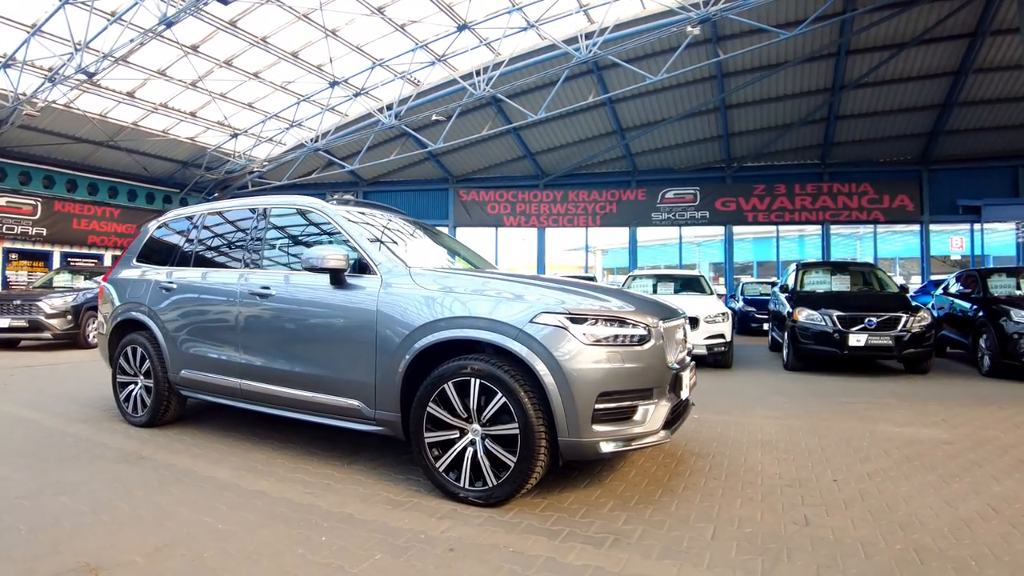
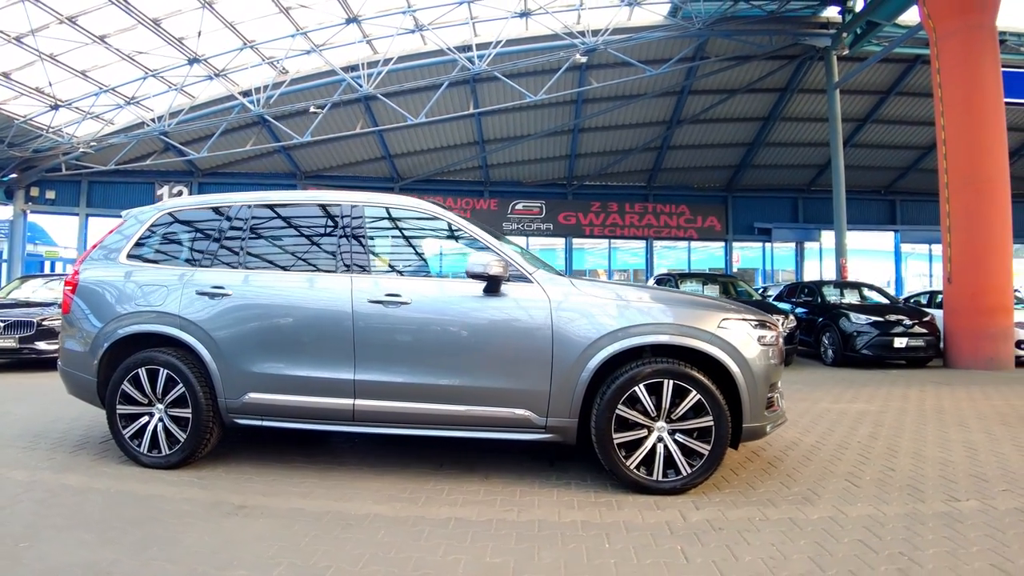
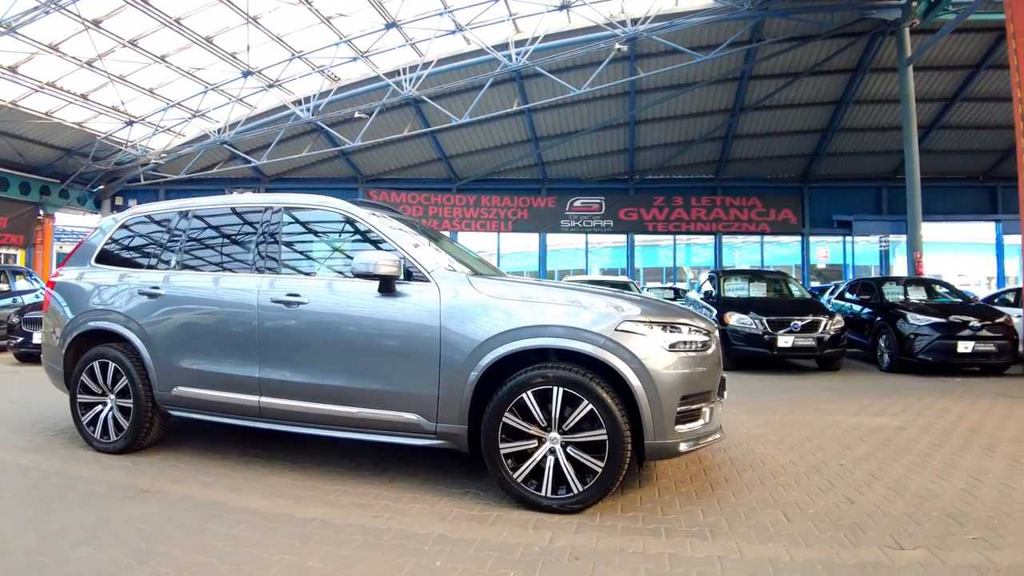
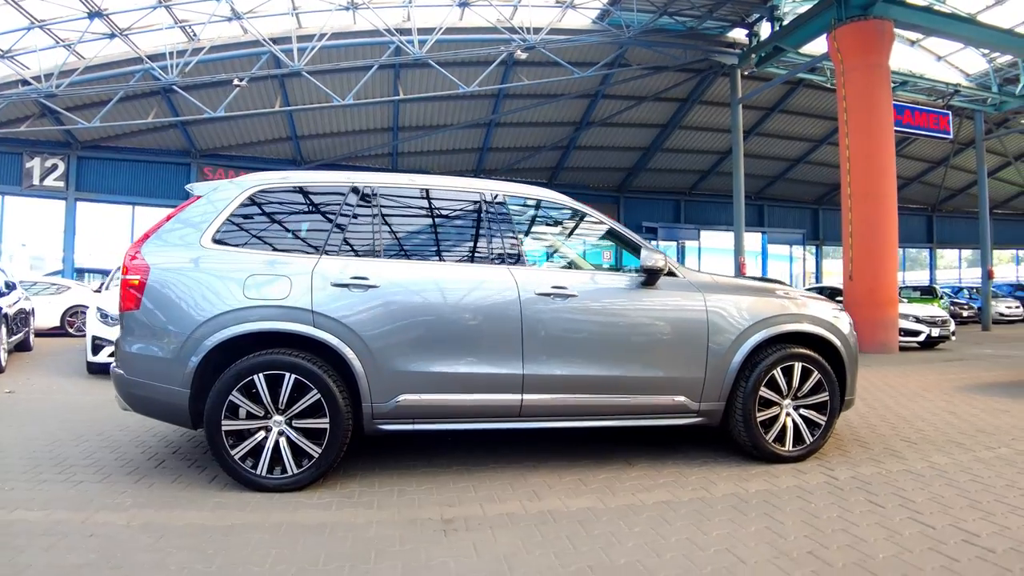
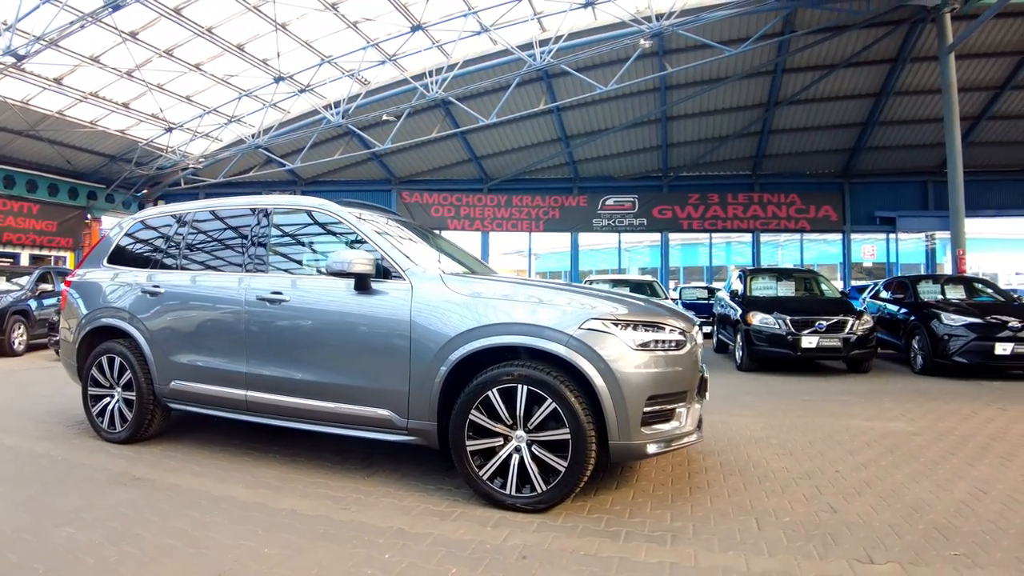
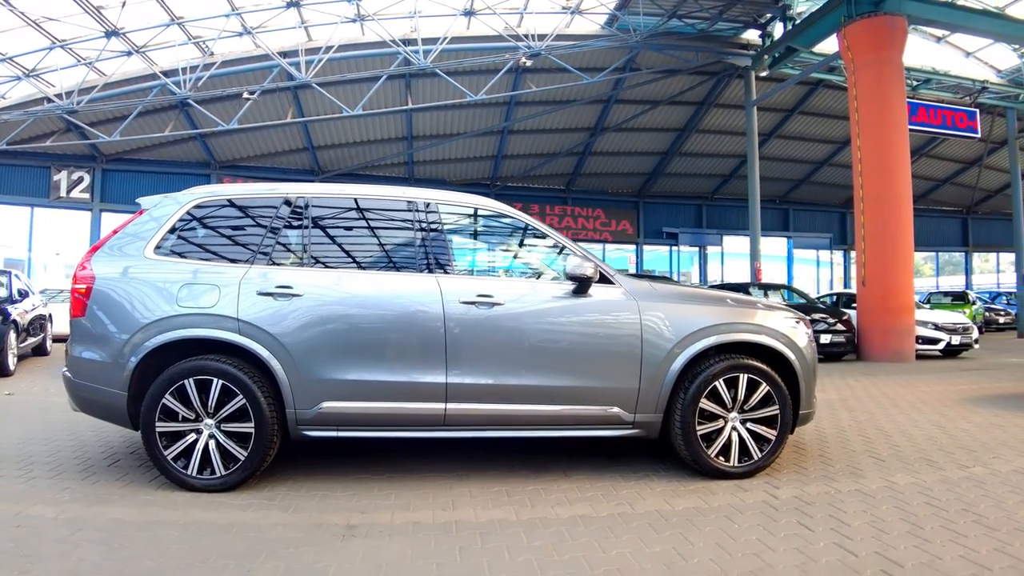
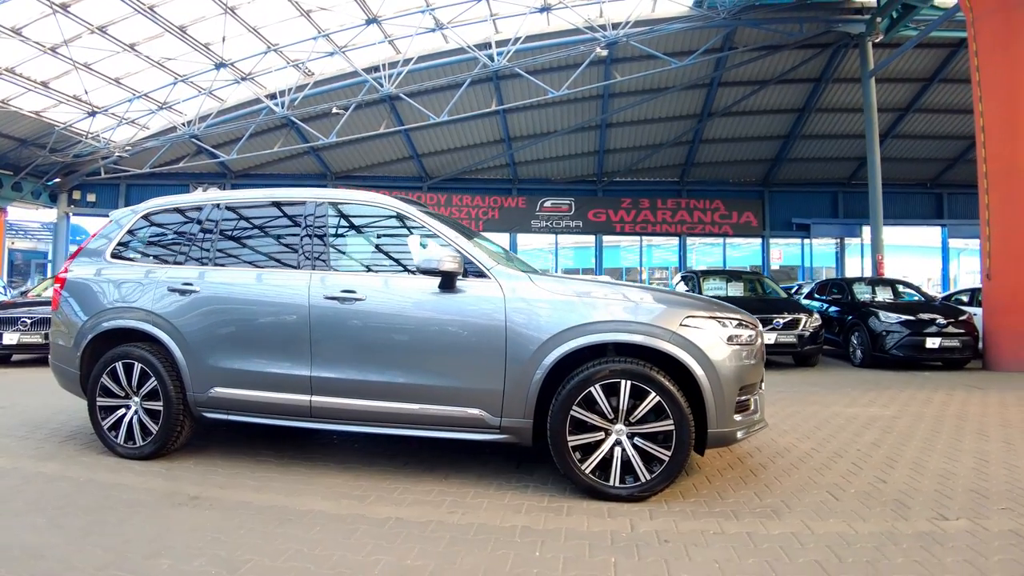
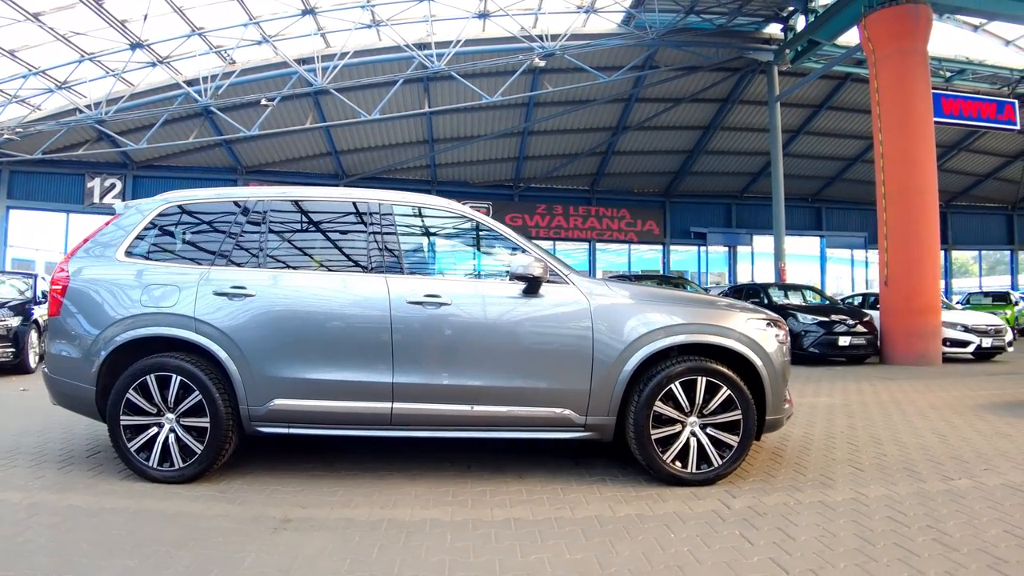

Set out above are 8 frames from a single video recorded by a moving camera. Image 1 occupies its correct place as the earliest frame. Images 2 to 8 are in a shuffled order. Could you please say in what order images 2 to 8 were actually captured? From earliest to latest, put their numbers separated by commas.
5, 3, 7, 2, 8, 6, 4
